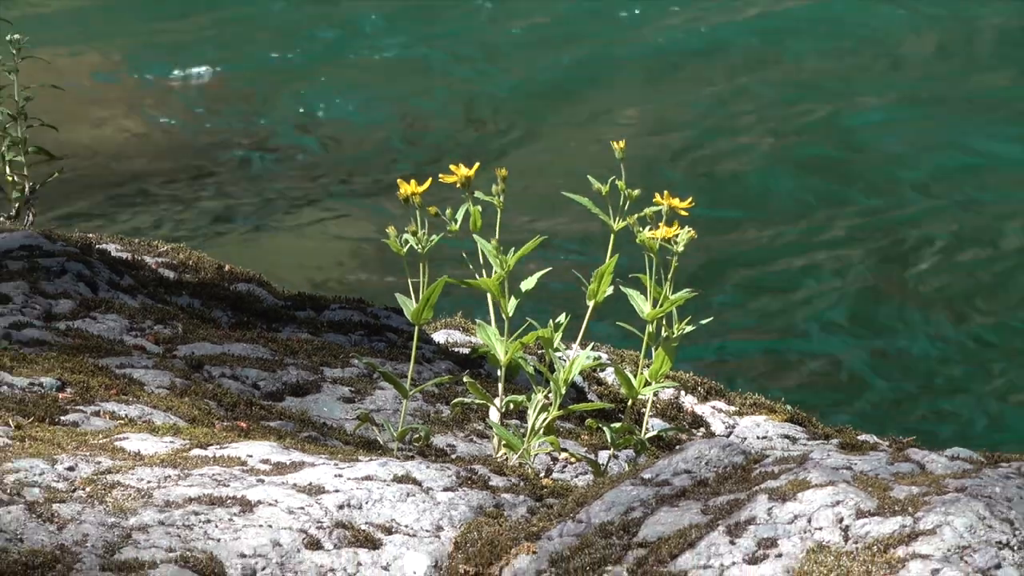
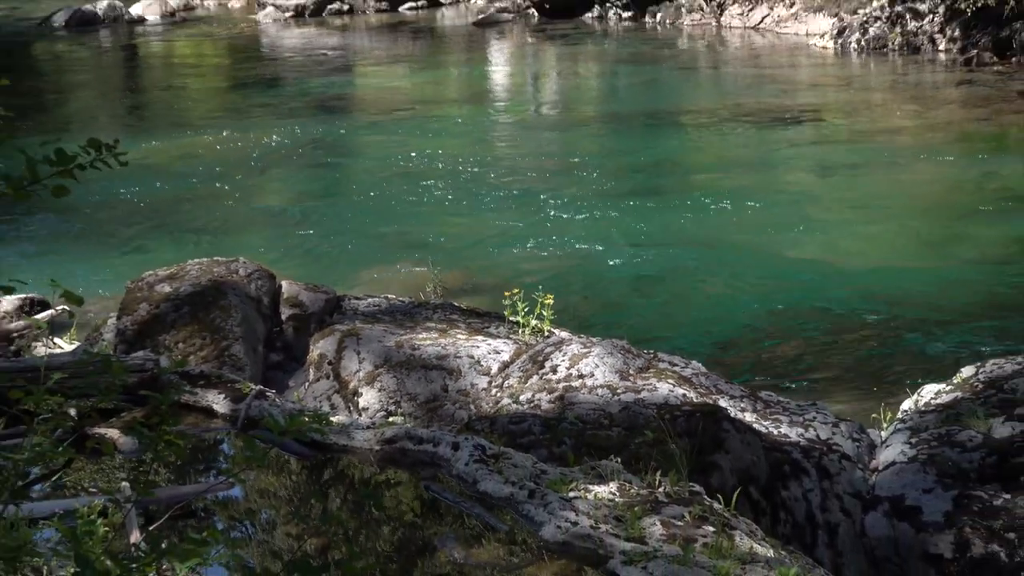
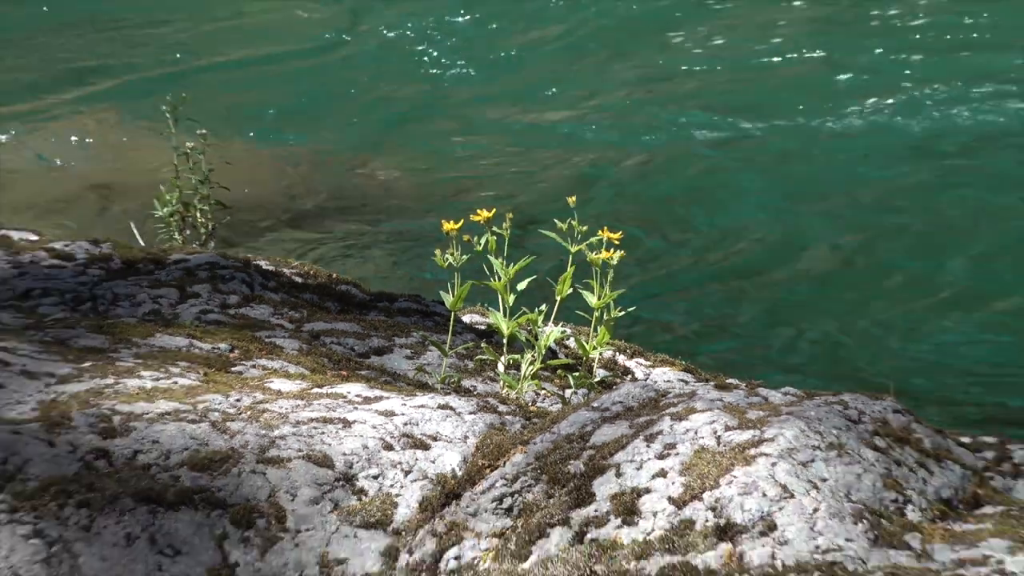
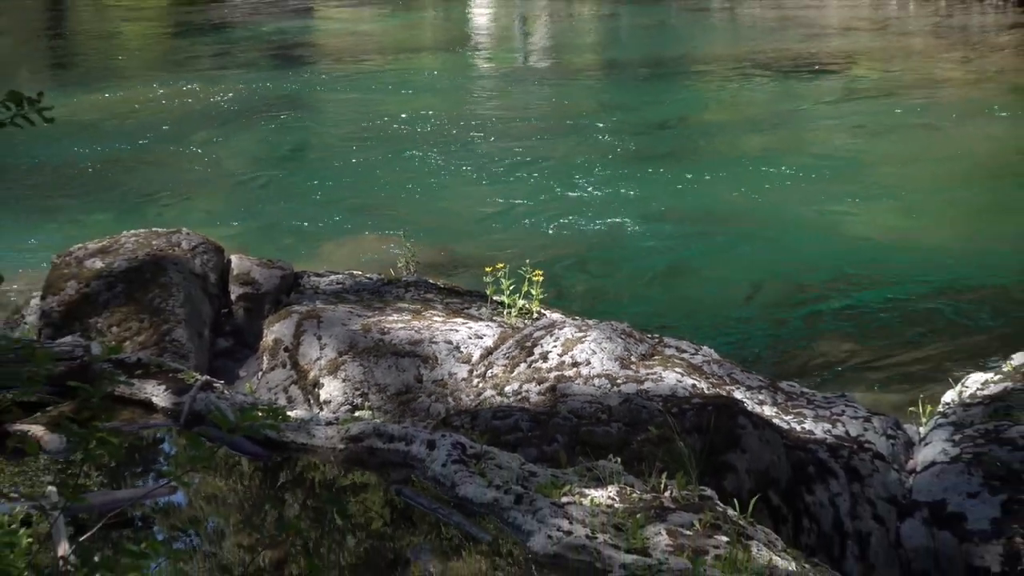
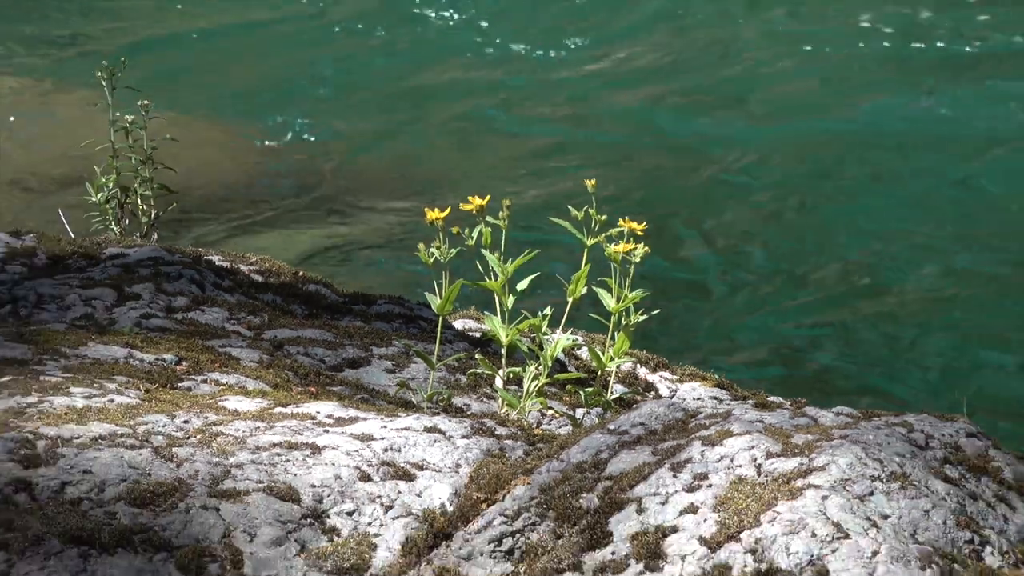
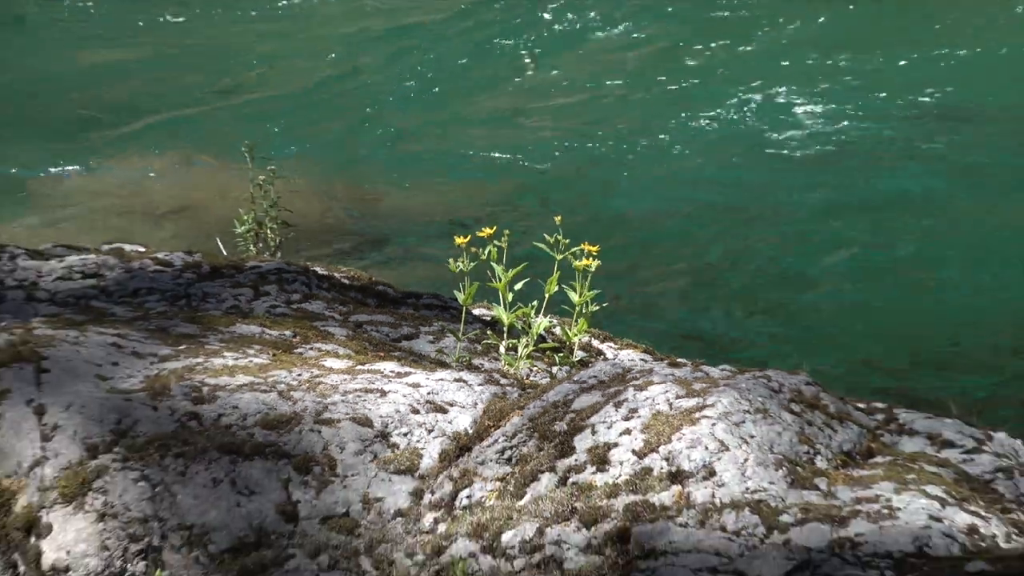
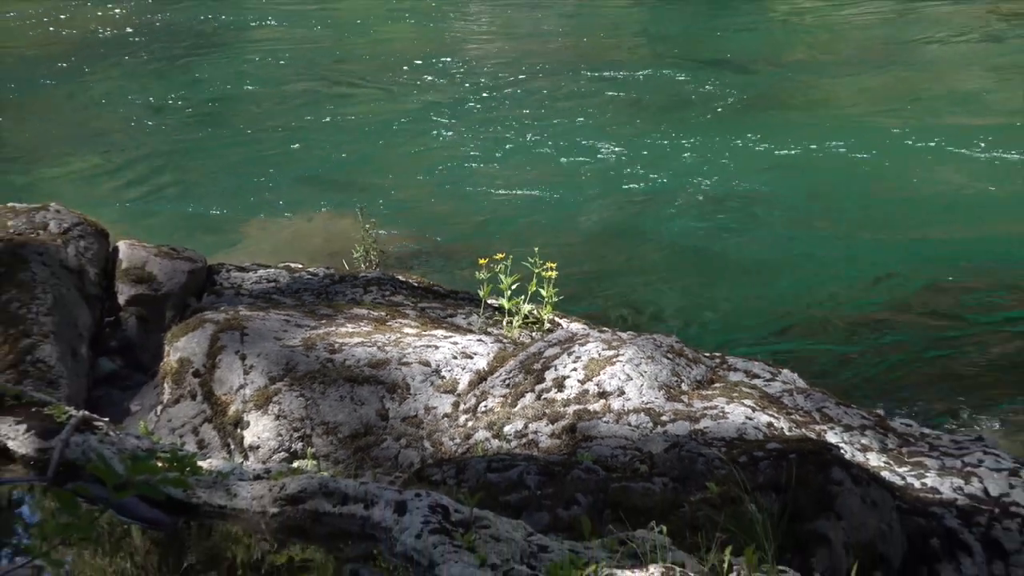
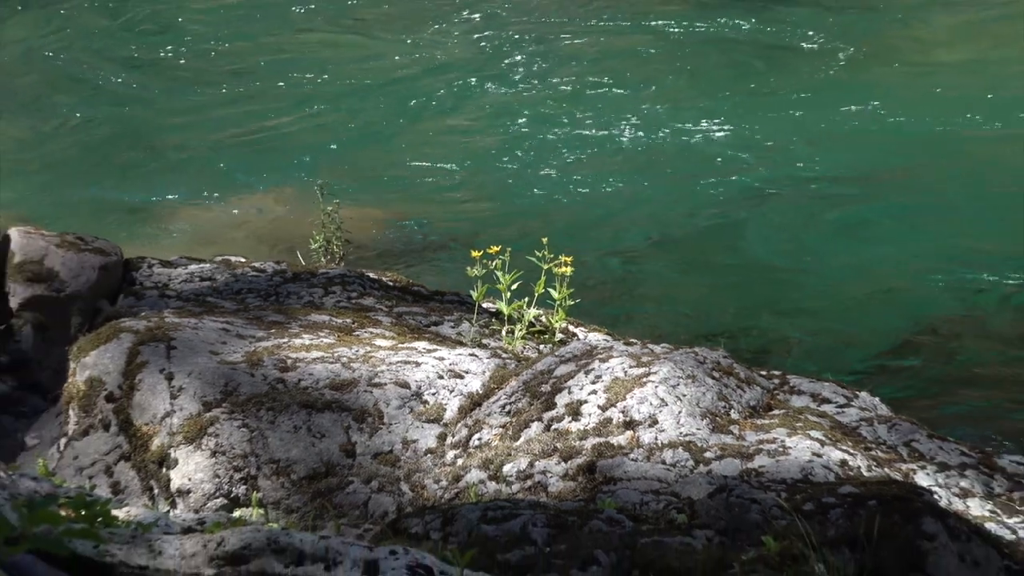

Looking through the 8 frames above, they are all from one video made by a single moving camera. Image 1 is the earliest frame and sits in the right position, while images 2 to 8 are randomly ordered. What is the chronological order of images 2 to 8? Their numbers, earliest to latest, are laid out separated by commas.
5, 3, 6, 8, 7, 4, 2
